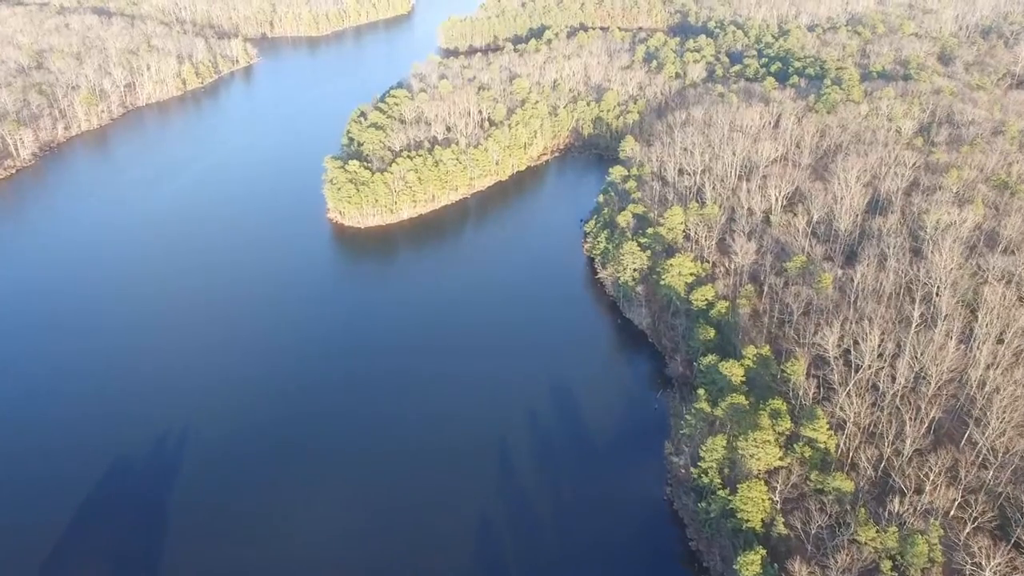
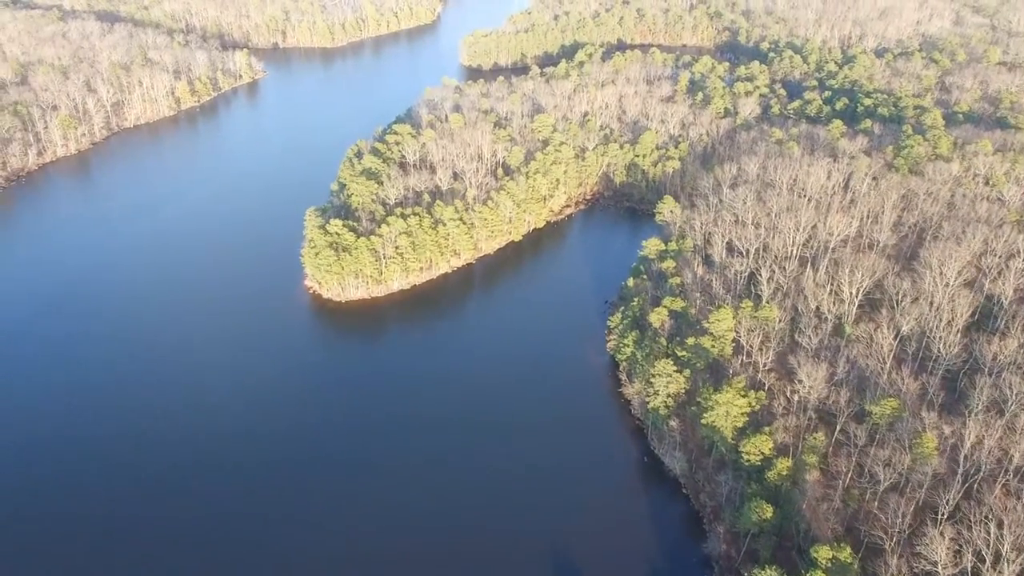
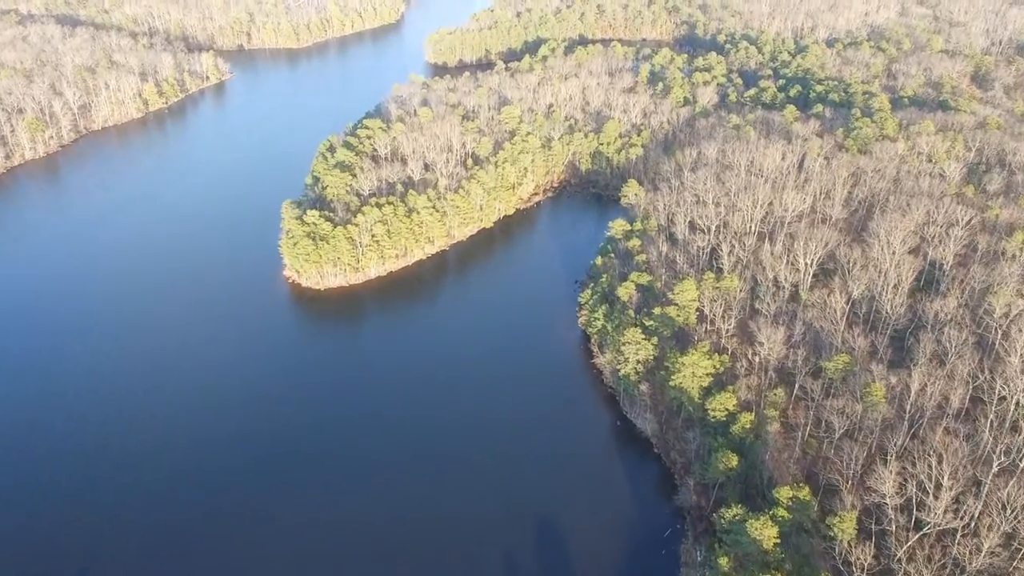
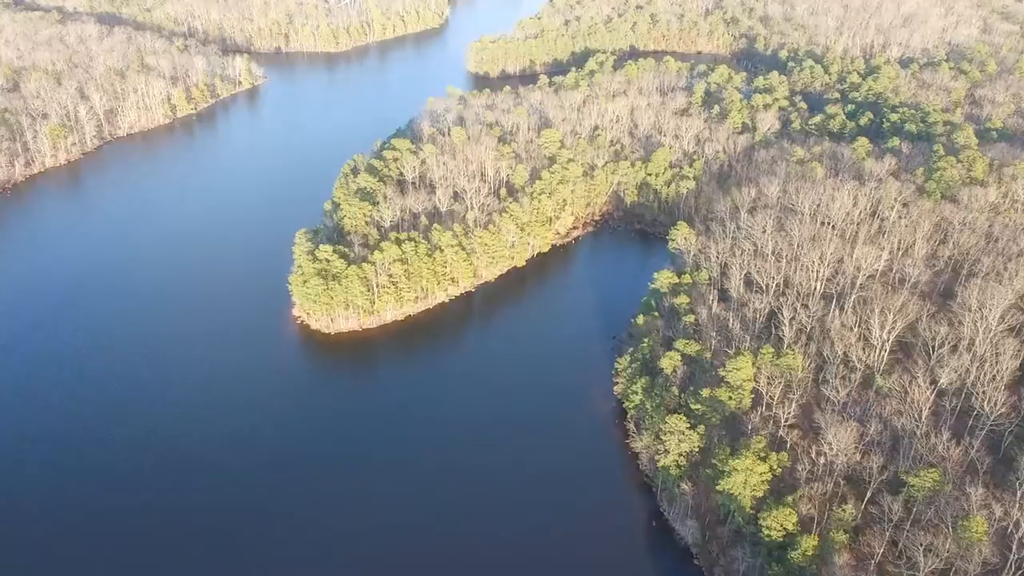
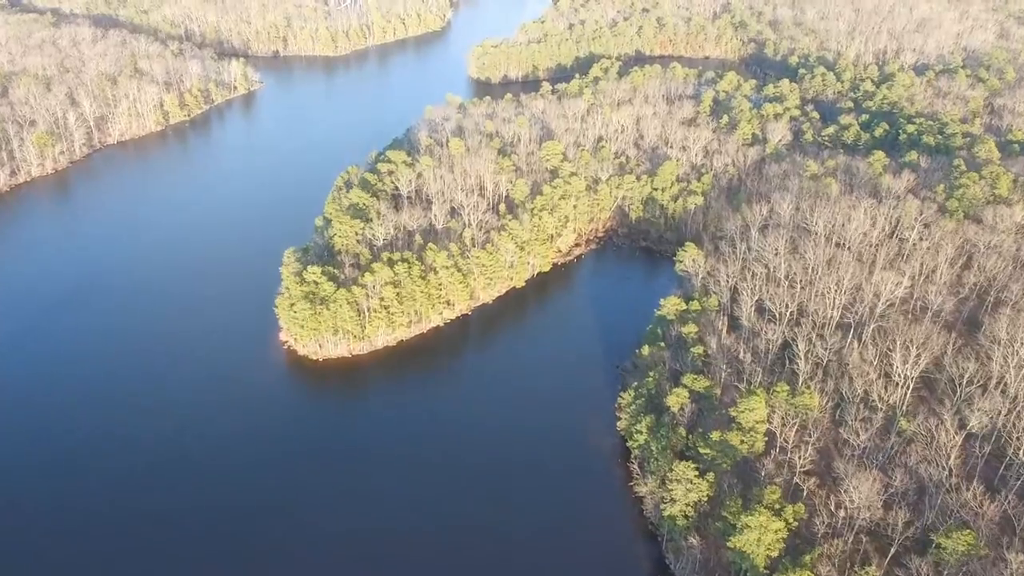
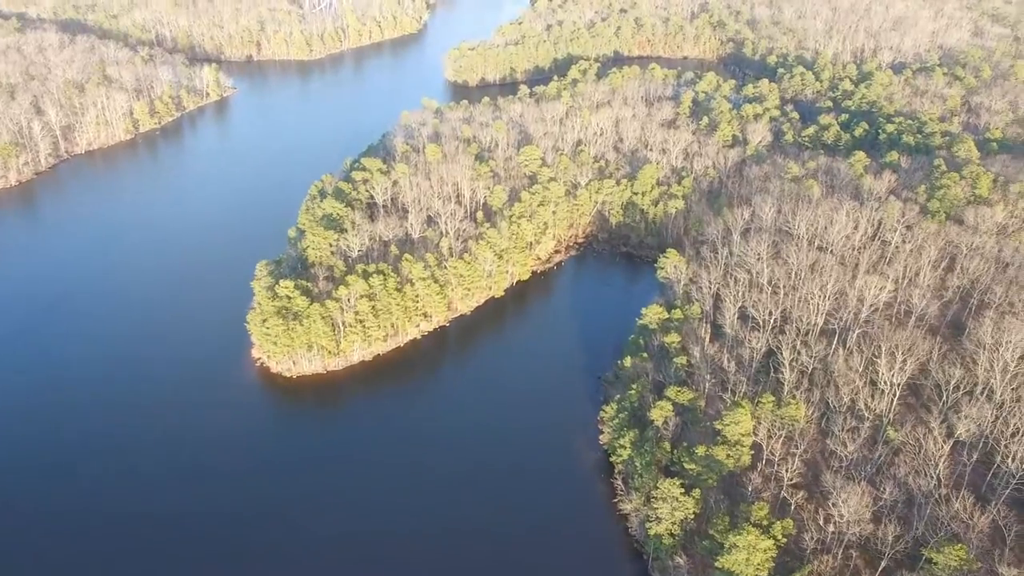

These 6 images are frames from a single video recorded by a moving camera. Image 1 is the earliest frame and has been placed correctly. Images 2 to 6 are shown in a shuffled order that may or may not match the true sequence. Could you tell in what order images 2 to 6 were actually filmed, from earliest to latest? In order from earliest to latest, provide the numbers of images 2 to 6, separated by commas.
3, 2, 4, 5, 6
